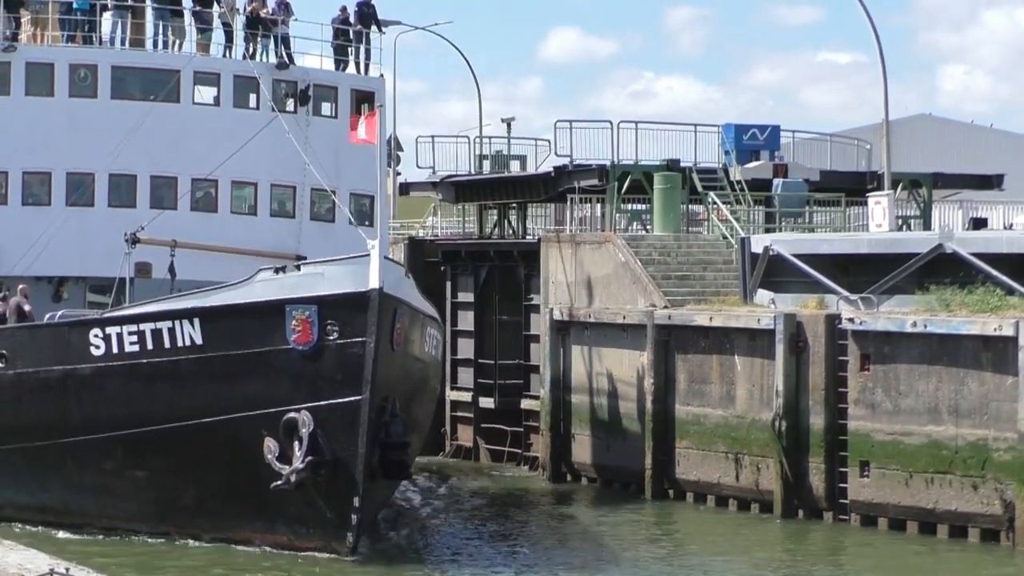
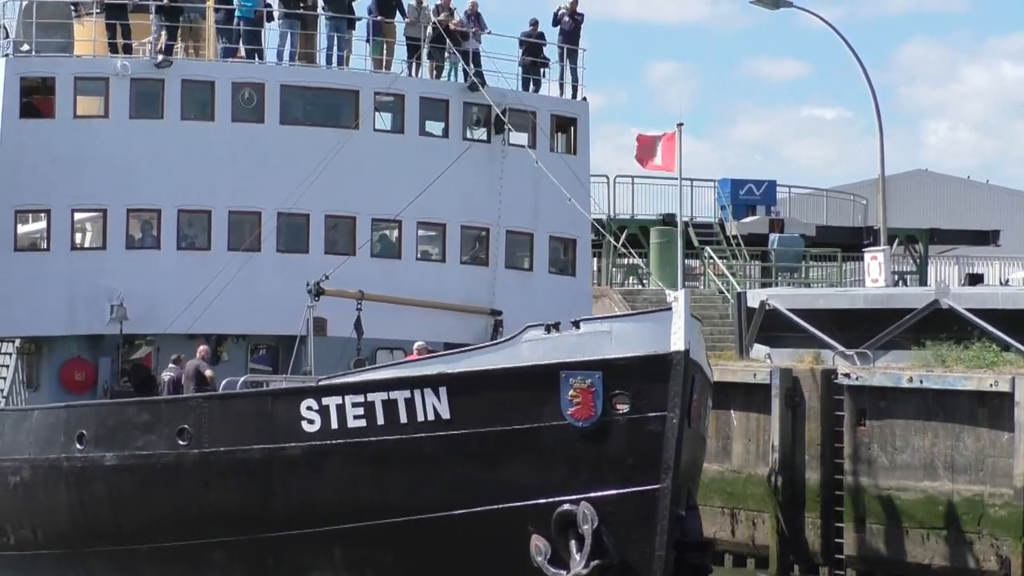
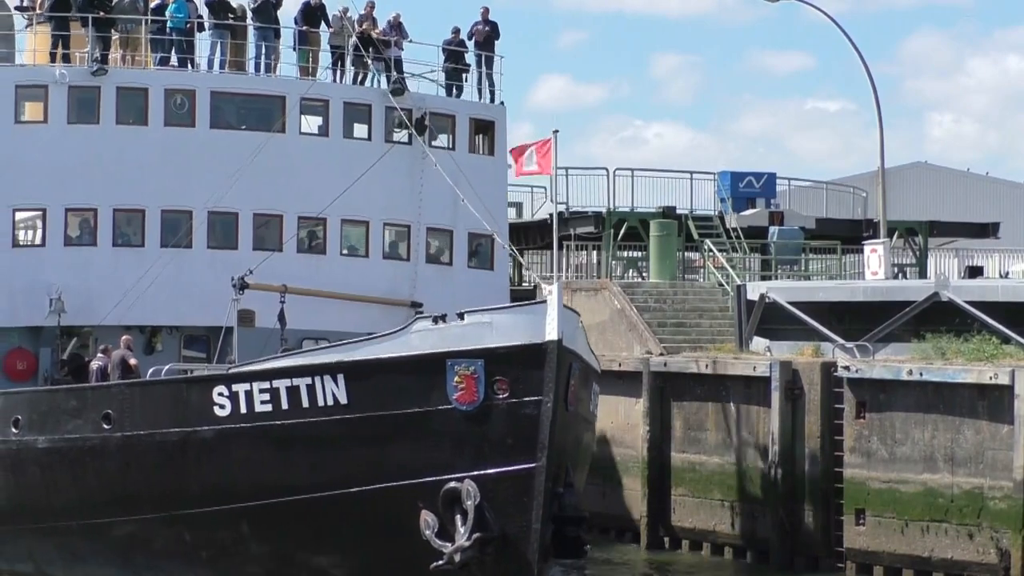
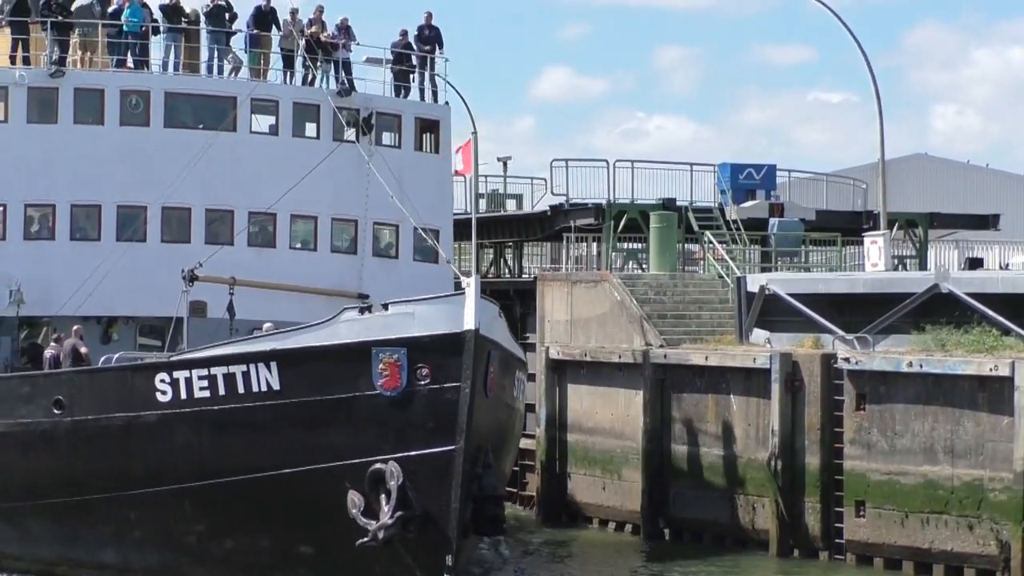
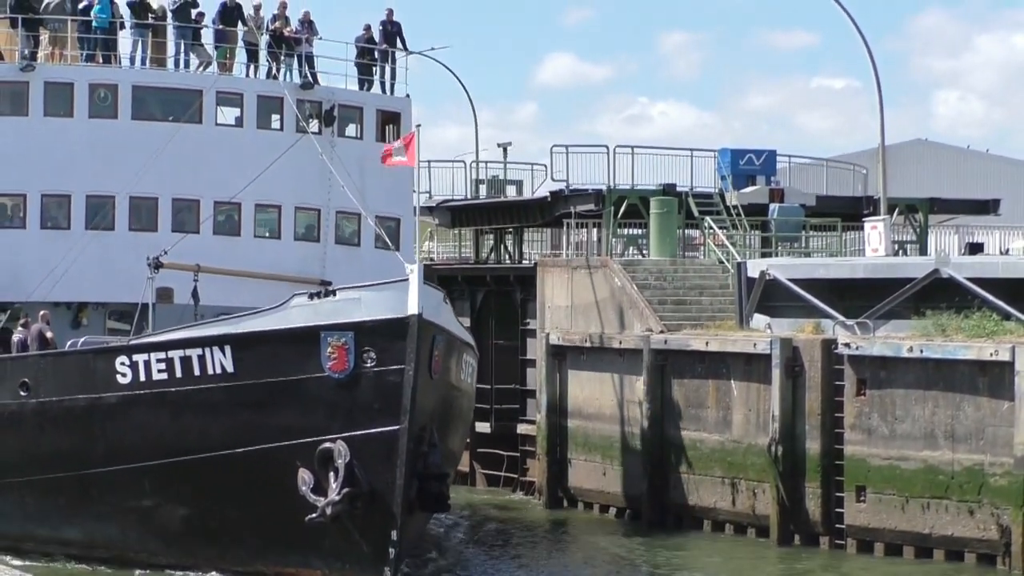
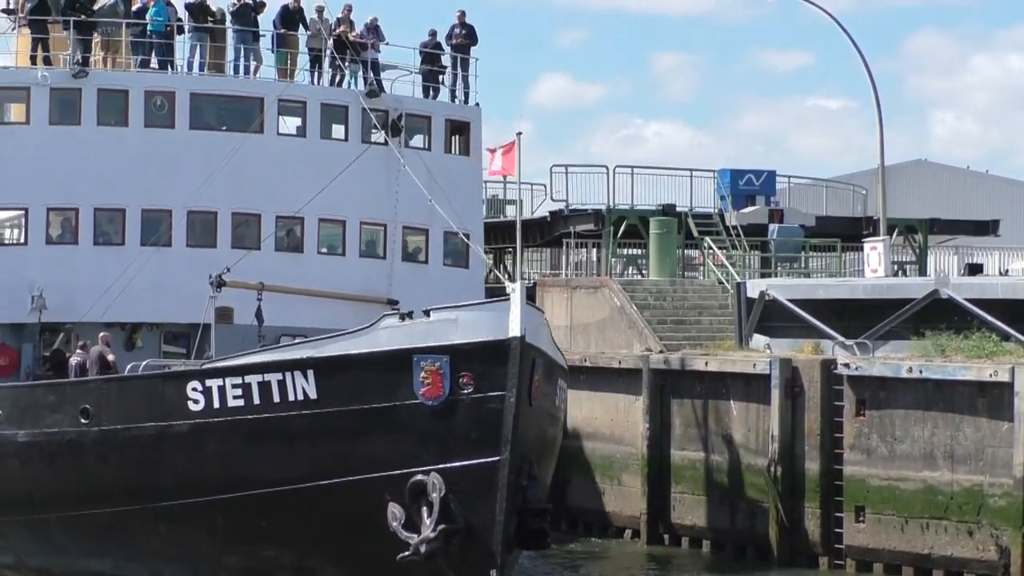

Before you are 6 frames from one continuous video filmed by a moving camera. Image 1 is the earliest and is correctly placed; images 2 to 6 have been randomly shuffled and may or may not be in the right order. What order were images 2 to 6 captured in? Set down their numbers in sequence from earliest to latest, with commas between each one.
5, 4, 6, 3, 2
